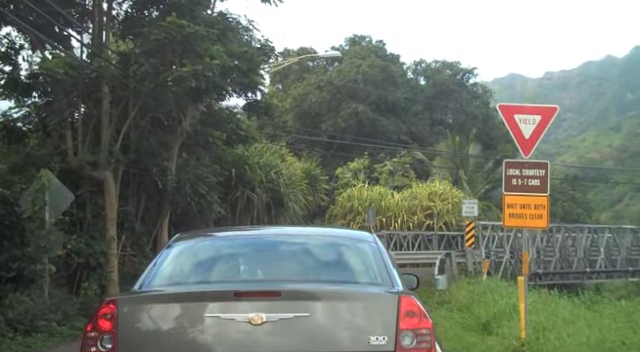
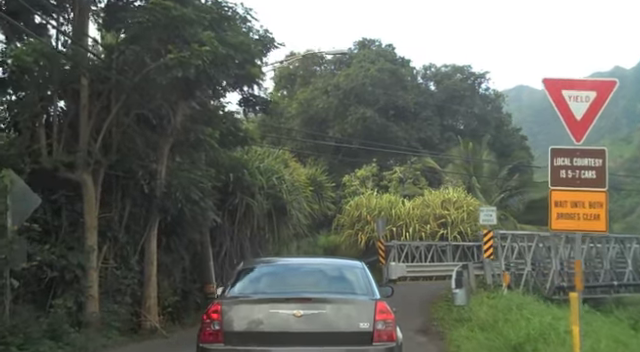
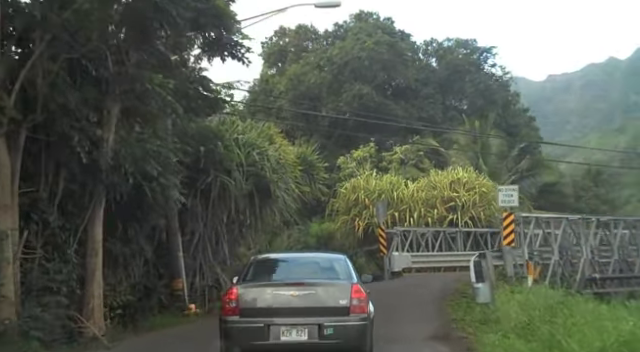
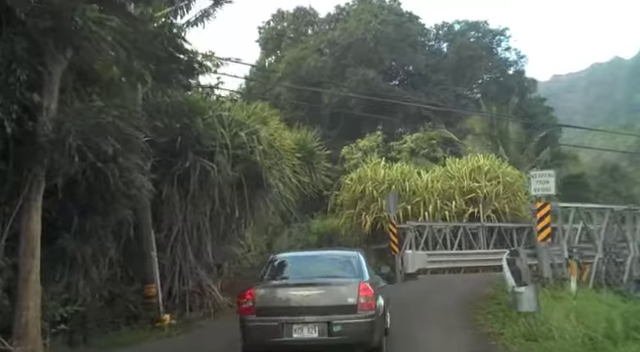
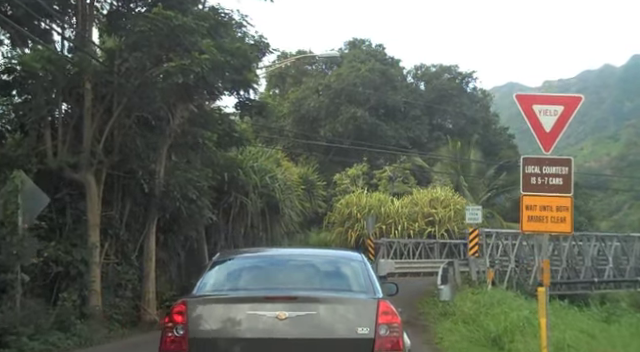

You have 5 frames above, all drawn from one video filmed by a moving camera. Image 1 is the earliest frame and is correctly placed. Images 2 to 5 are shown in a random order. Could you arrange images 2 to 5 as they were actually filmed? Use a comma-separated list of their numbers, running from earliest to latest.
5, 2, 3, 4
